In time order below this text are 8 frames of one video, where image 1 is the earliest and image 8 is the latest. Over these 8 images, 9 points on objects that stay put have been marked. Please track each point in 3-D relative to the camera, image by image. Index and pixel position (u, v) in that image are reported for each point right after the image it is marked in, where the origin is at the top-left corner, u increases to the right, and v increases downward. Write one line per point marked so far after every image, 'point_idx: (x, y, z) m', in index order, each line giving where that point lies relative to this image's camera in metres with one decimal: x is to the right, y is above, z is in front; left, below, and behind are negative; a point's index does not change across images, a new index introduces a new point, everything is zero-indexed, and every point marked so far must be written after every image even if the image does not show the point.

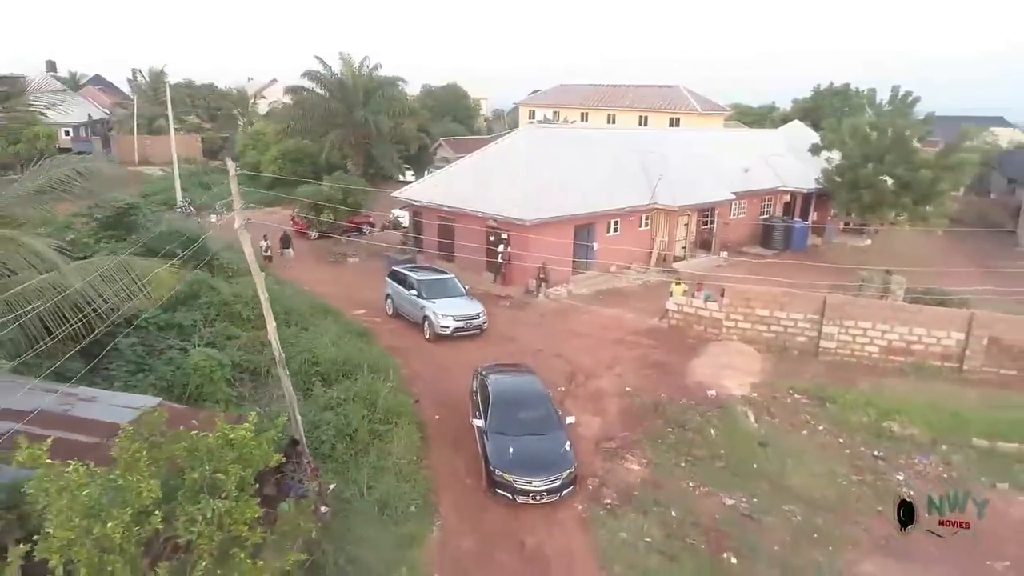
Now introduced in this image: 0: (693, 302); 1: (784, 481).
0: (+4.7, -0.4, +18.9) m
1: (+4.8, -3.3, +12.6) m
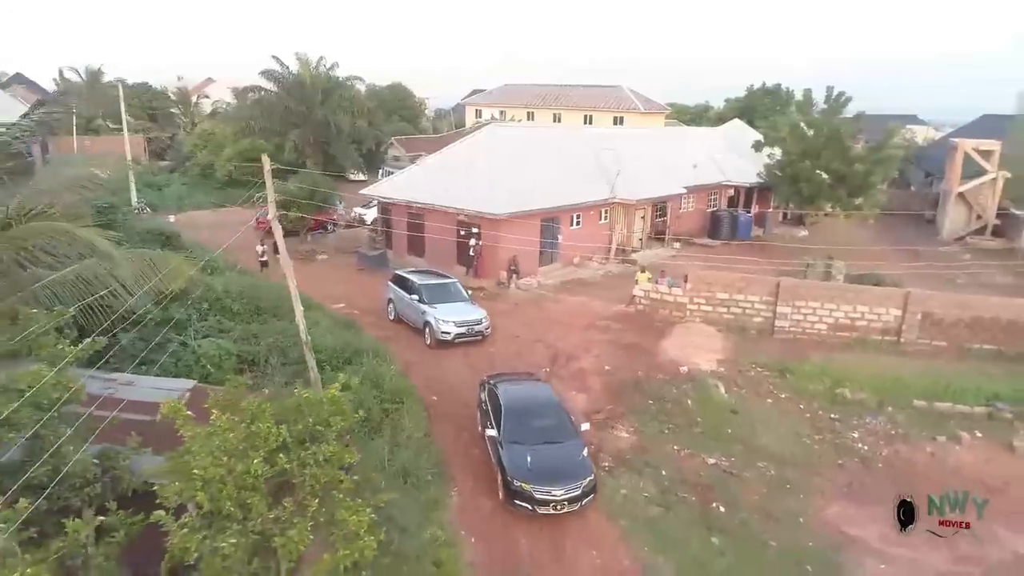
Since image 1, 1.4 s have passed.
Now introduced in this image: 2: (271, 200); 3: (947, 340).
0: (+4.1, 0.0, +20.3) m
1: (+4.8, -2.9, +14.1) m
2: (-3.4, +1.0, +11.9) m
3: (+11.0, -1.3, +18.2) m
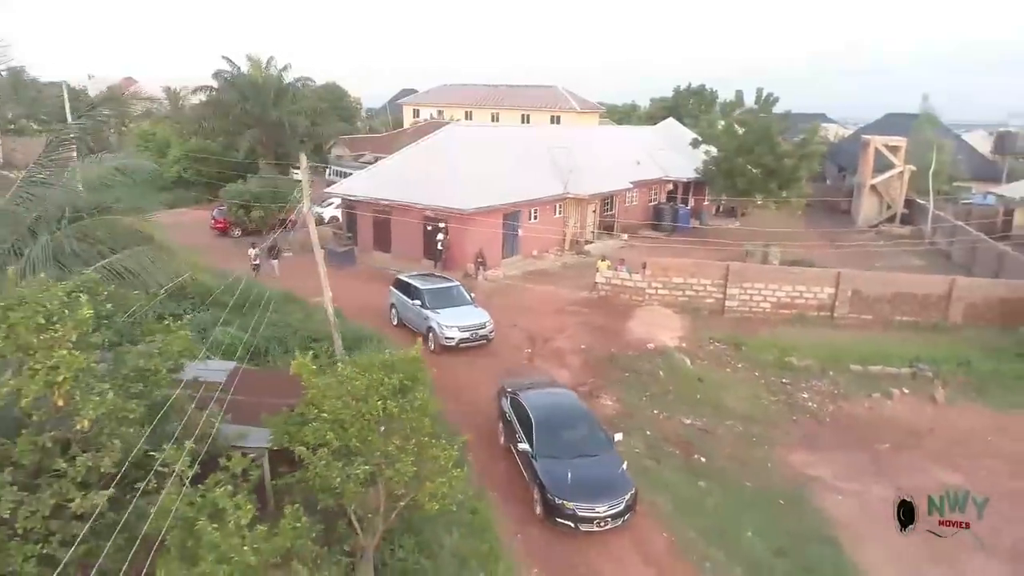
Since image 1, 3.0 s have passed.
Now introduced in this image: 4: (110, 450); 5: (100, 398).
0: (+3.2, +0.4, +22.0) m
1: (+4.7, -2.5, +15.9) m
2: (-3.4, +1.2, +12.9) m
3: (+10.4, -0.7, +20.7) m
4: (-3.6, -1.4, +6.4) m
5: (-3.6, -1.0, +6.4) m
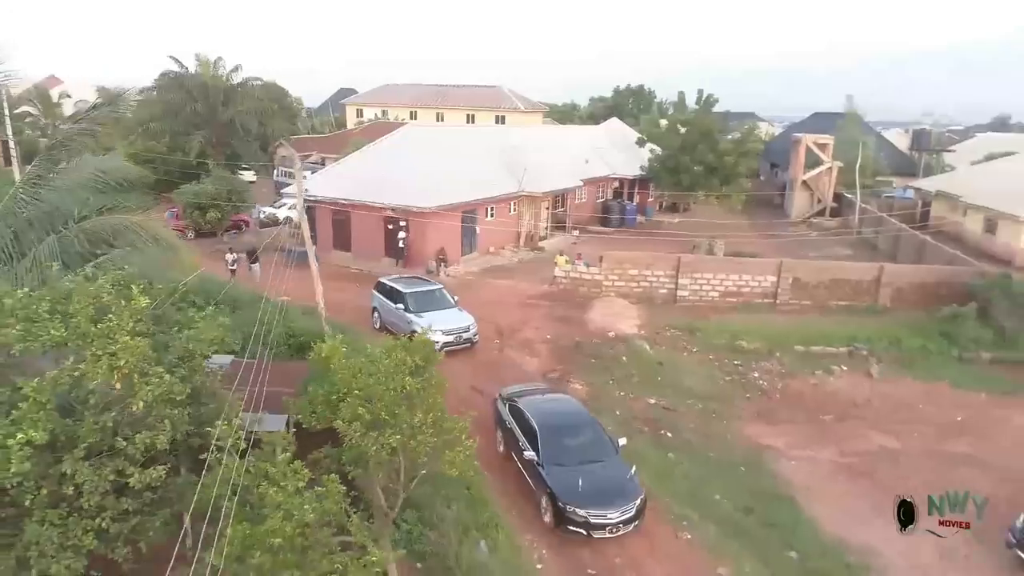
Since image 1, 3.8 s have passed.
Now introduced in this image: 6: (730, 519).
0: (+2.1, +0.6, +23.0) m
1: (+4.0, -2.2, +17.1) m
2: (-3.8, +1.3, +13.5) m
3: (+9.3, -0.4, +22.3) m
4: (-3.4, -1.3, +6.9) m
5: (-3.4, -0.9, +6.9) m
6: (+3.5, -3.7, +11.5) m
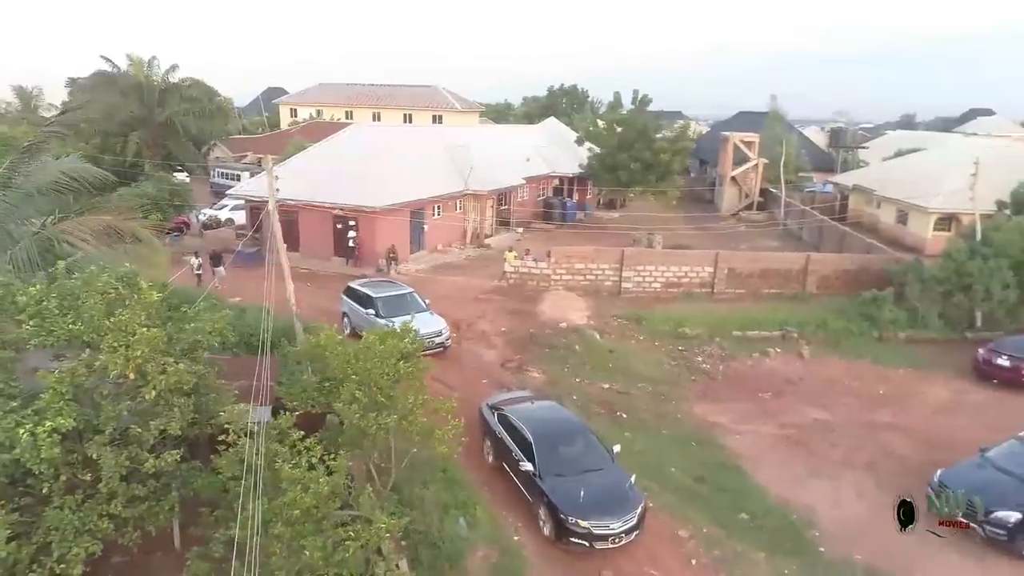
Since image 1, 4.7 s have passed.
0: (+0.5, +0.8, +23.8) m
1: (+3.0, -2.0, +18.1) m
2: (-4.6, +1.4, +13.8) m
3: (+7.8, 0.0, +23.8) m
4: (-3.5, -1.3, +7.3) m
5: (-3.5, -0.8, +7.3) m
6: (+3.0, -3.5, +12.5) m
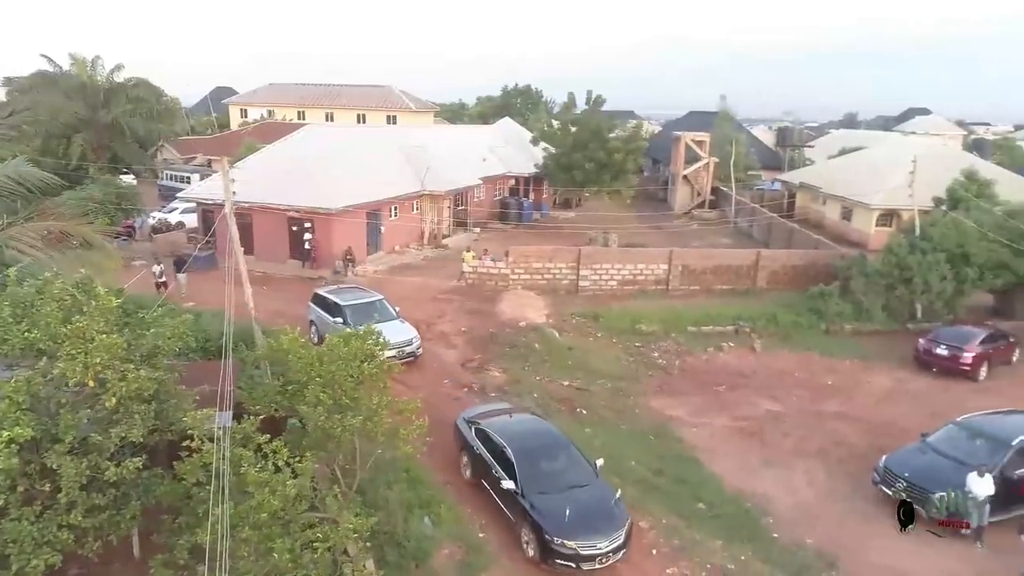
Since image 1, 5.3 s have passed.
0: (-0.9, +0.8, +24.0) m
1: (+2.0, -2.0, +18.4) m
2: (-5.4, +1.3, +13.6) m
3: (+6.4, +0.1, +24.4) m
4: (-3.8, -1.3, +7.3) m
5: (-3.9, -0.9, +7.2) m
6: (+2.4, -3.5, +12.8) m
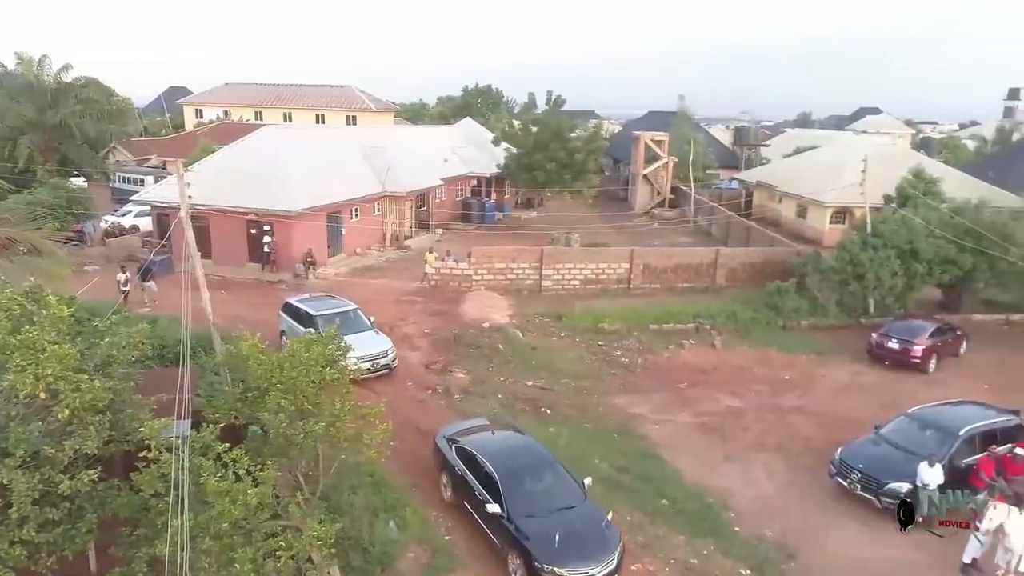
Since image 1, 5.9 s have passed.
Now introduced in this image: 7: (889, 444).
0: (-2.2, +0.7, +23.9) m
1: (+1.1, -2.0, +18.5) m
2: (-6.1, +1.2, +13.4) m
3: (+5.1, +0.2, +24.7) m
4: (-4.2, -1.4, +7.1) m
5: (-4.3, -1.0, +7.1) m
6: (+1.8, -3.5, +13.0) m
7: (+6.7, -2.8, +12.8) m
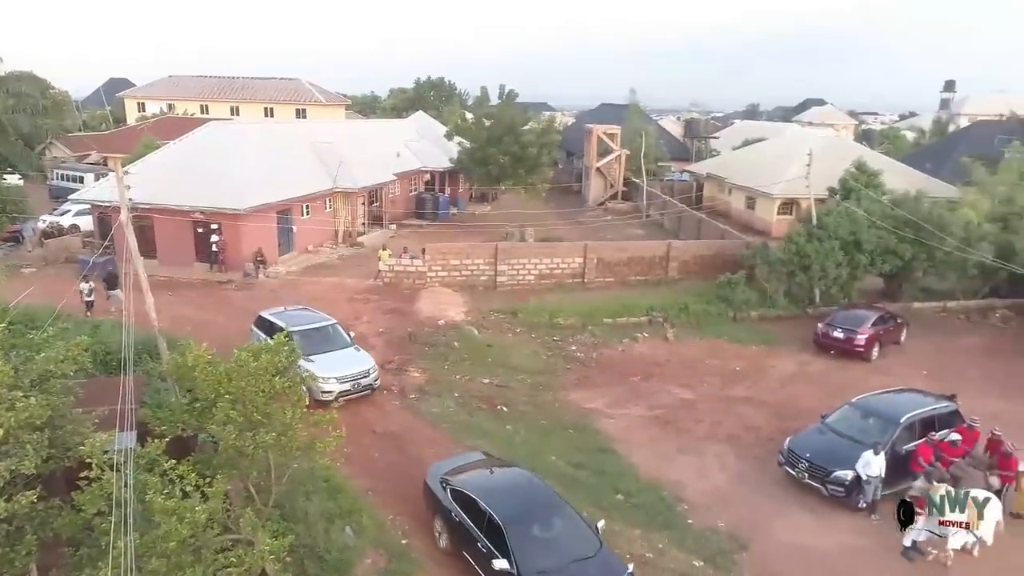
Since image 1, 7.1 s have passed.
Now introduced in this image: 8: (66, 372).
0: (-3.7, +0.8, +23.7) m
1: (0.0, -1.9, +18.5) m
2: (-7.0, +1.1, +12.9) m
3: (+3.5, +0.4, +24.9) m
4: (-4.6, -1.6, +6.8) m
5: (-4.7, -1.1, +6.8) m
6: (+1.0, -3.4, +13.1) m
7: (+5.9, -2.7, +13.2) m
8: (-4.8, -0.9, +7.7) m
